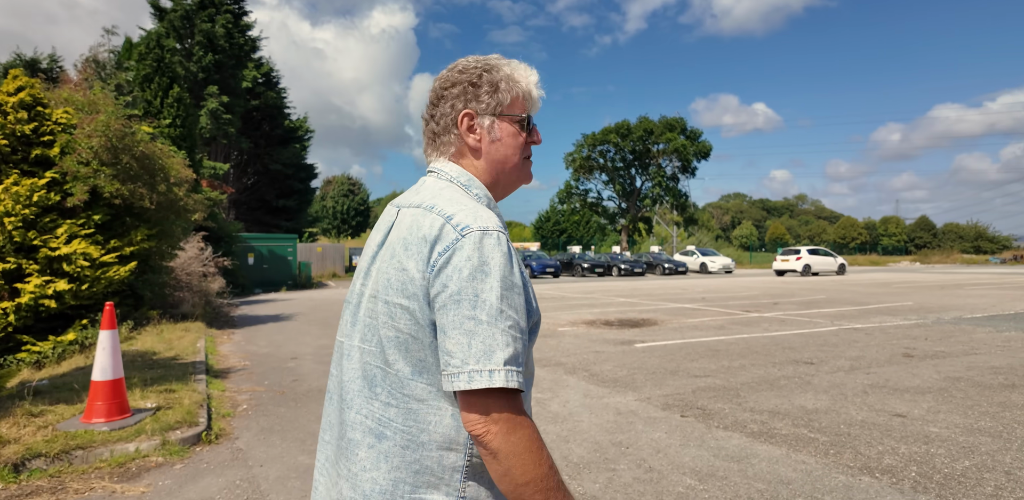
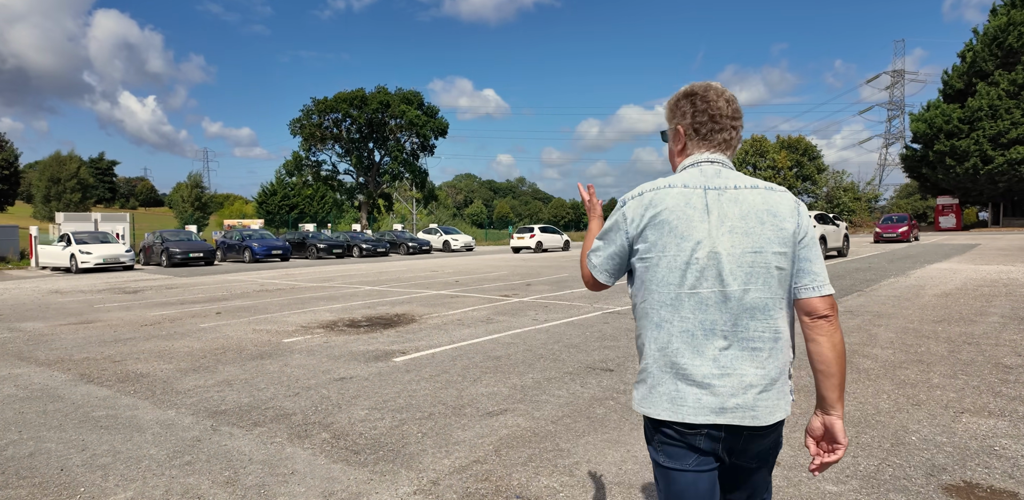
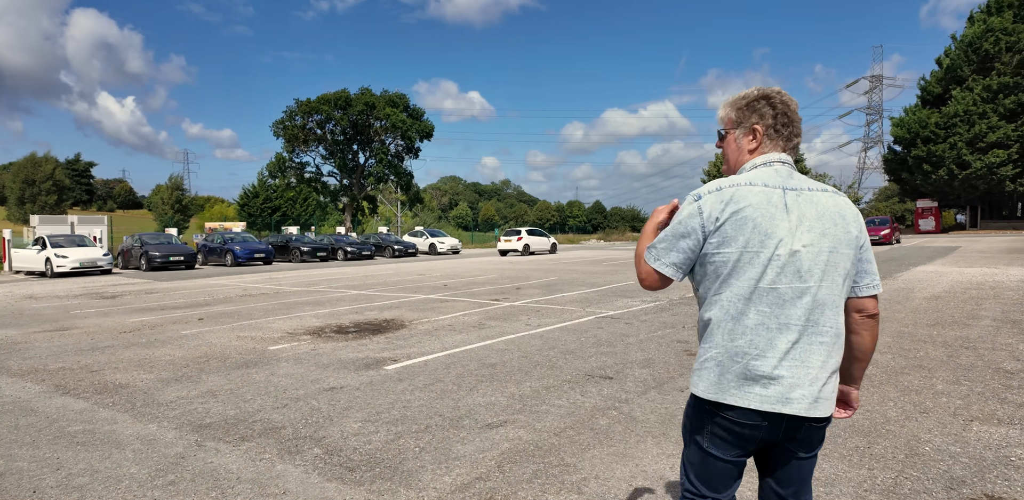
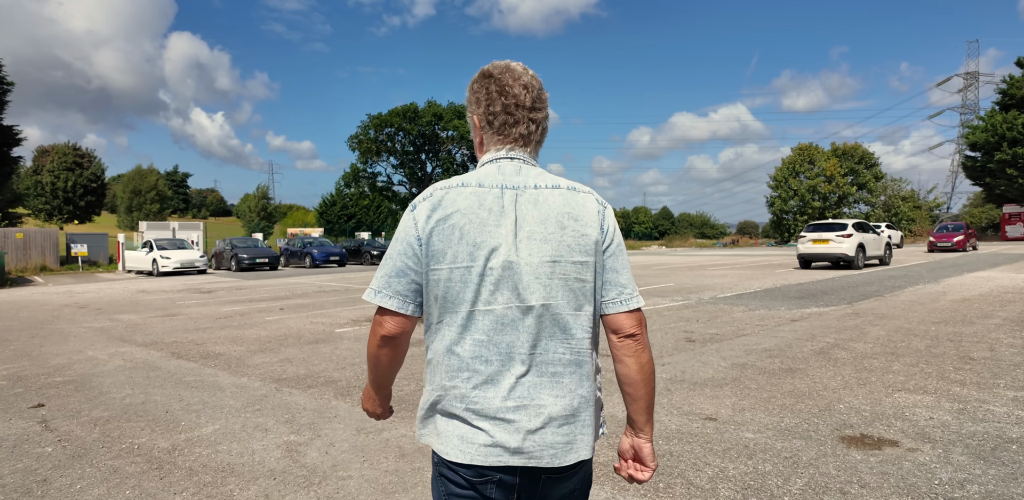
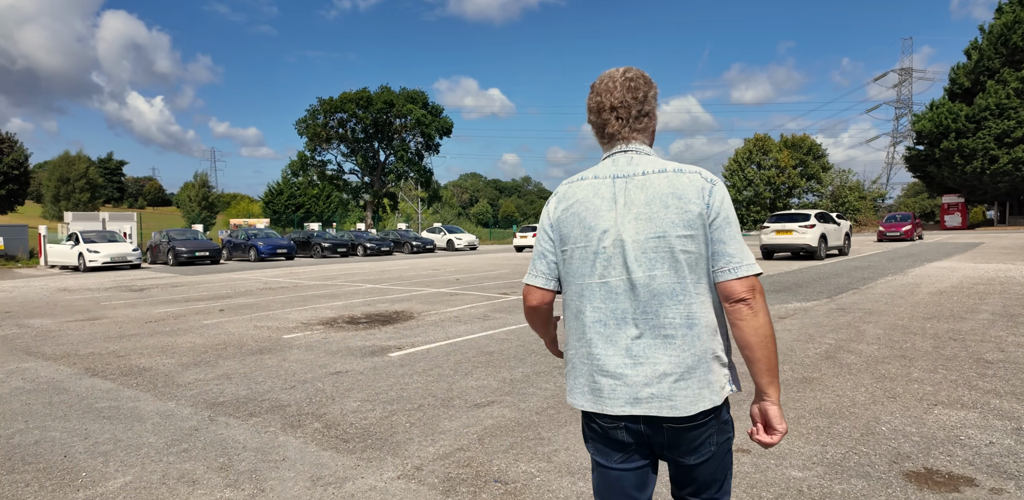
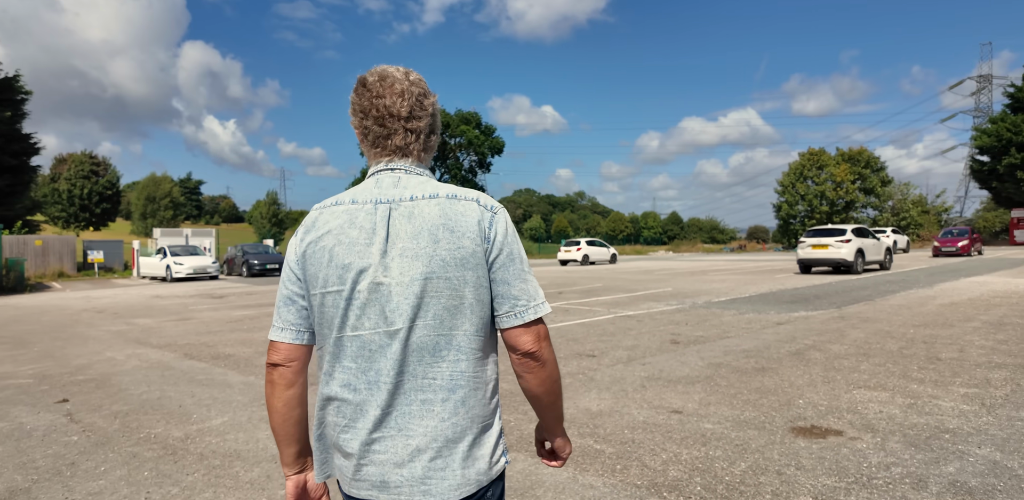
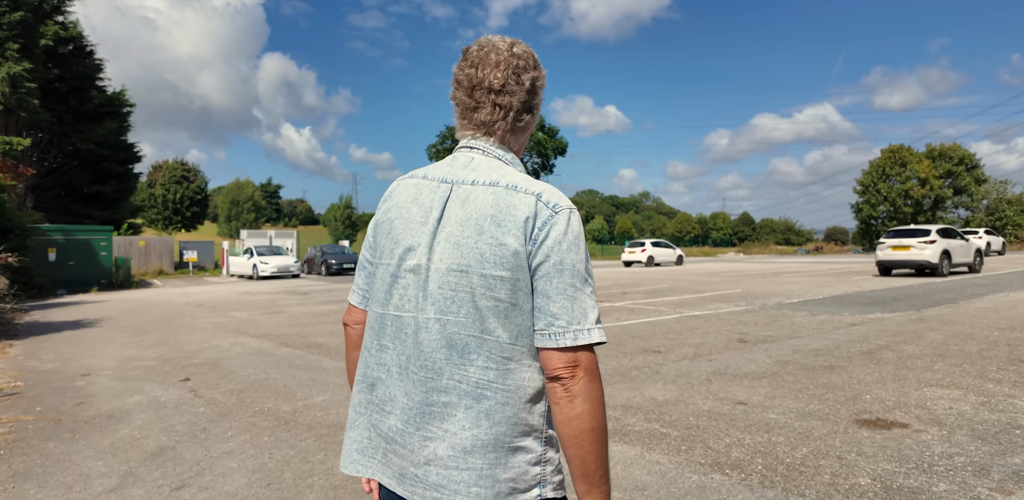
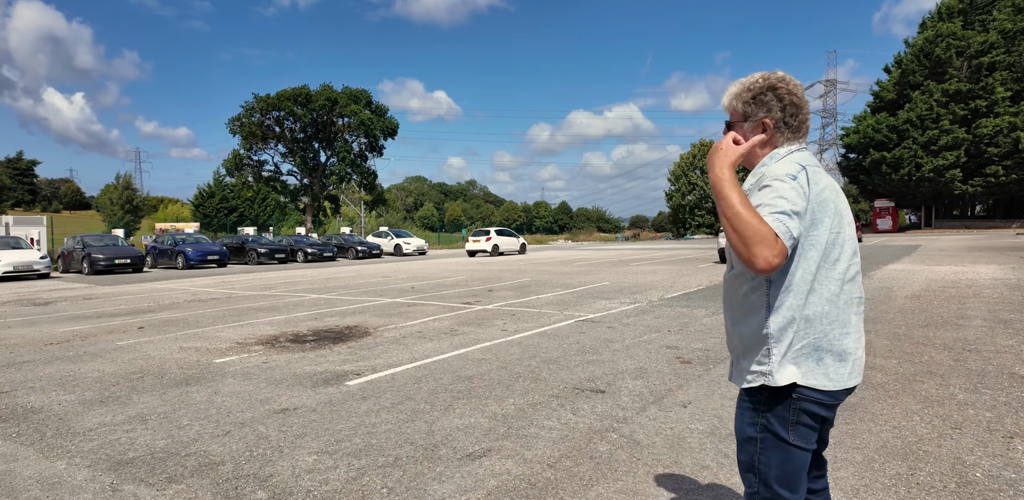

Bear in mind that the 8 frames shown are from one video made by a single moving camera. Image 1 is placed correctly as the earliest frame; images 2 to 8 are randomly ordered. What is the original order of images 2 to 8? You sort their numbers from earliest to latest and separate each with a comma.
7, 6, 4, 5, 2, 3, 8
